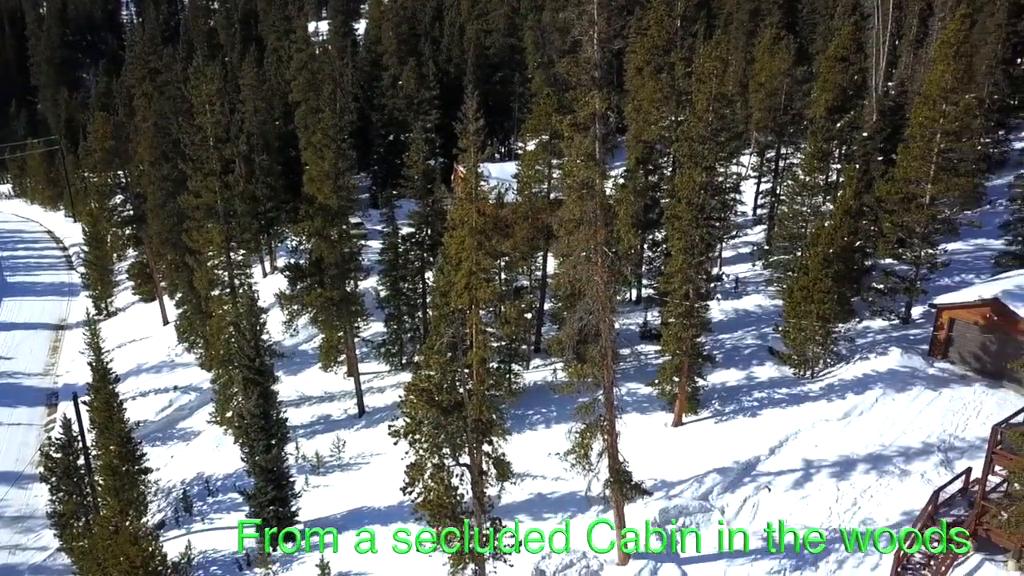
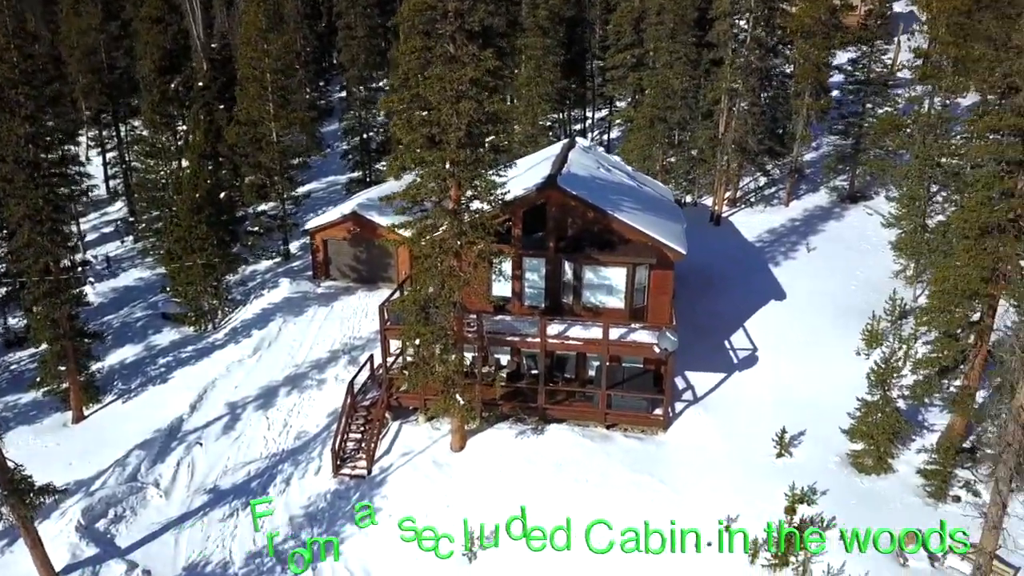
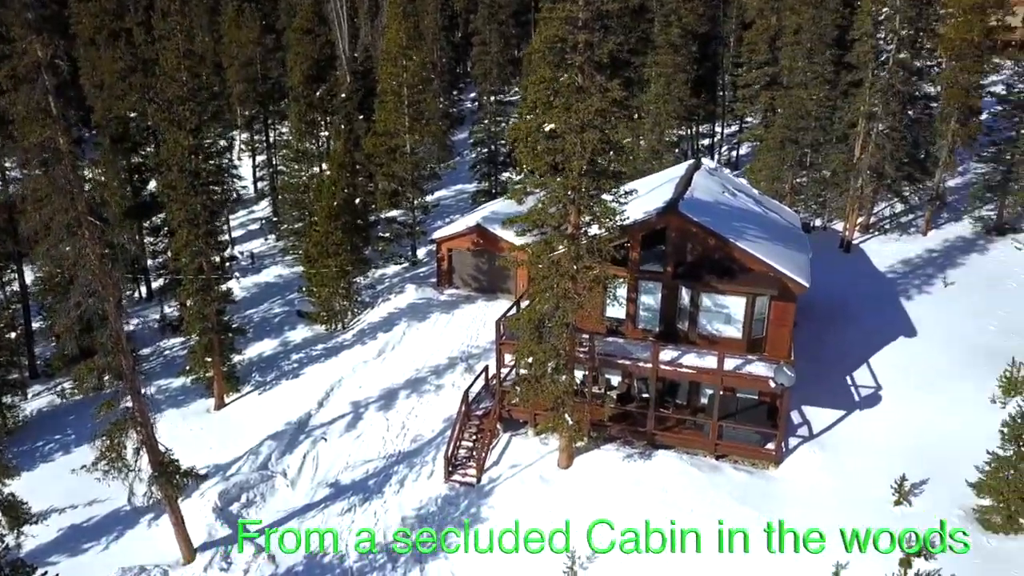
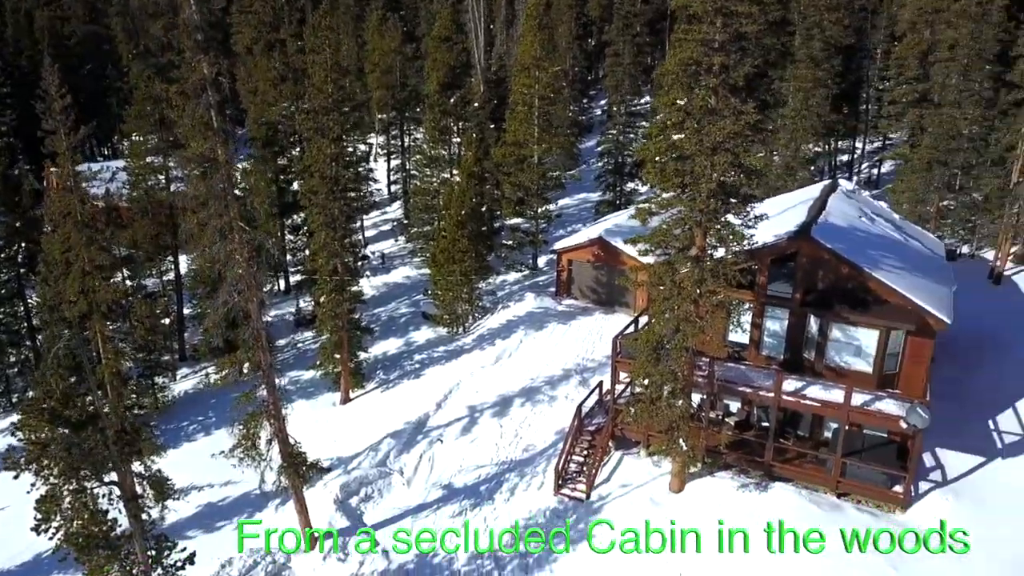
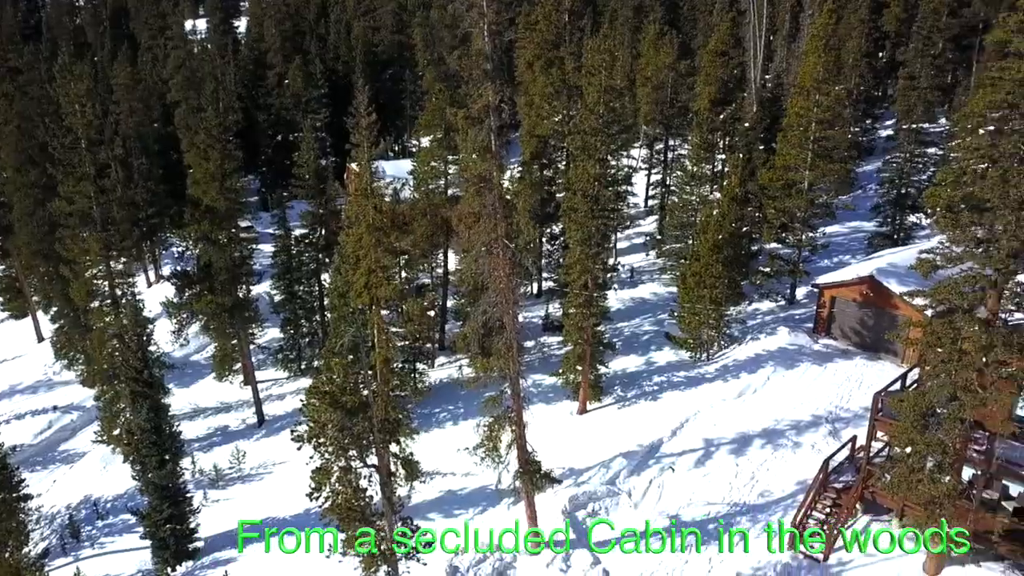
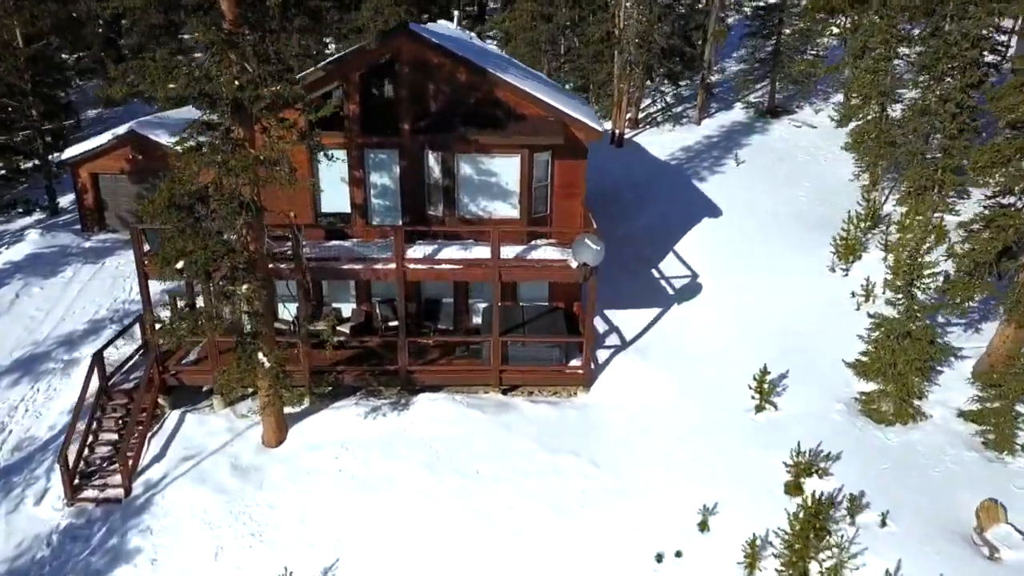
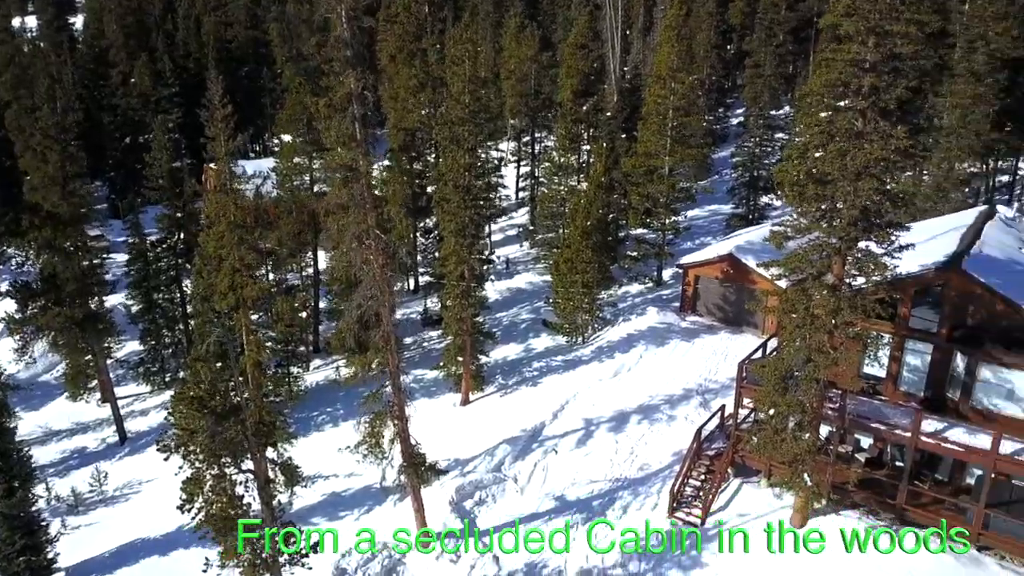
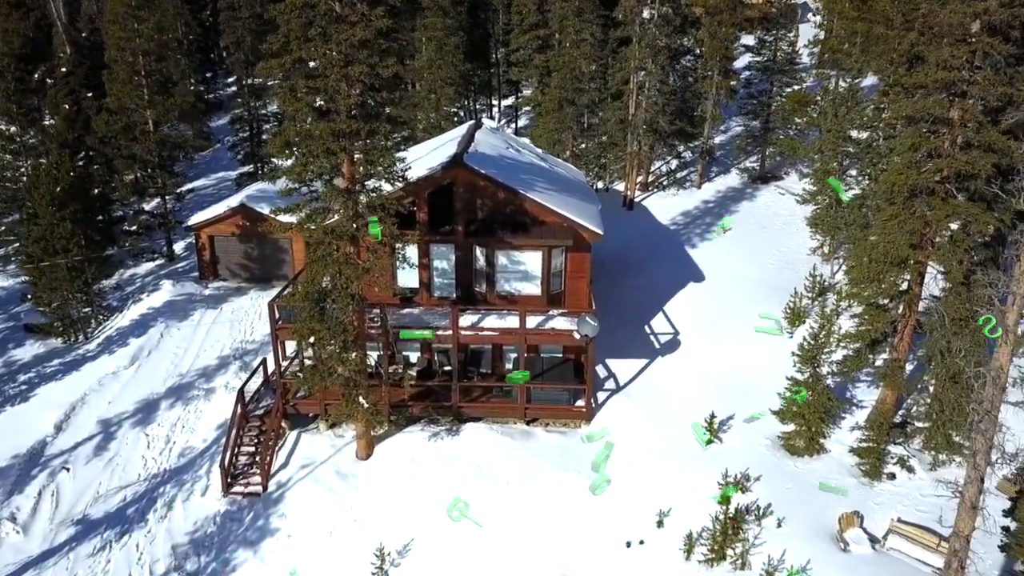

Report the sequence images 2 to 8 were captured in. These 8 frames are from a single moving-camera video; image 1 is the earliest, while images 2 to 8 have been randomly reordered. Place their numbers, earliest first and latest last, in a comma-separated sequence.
5, 7, 4, 3, 2, 8, 6
